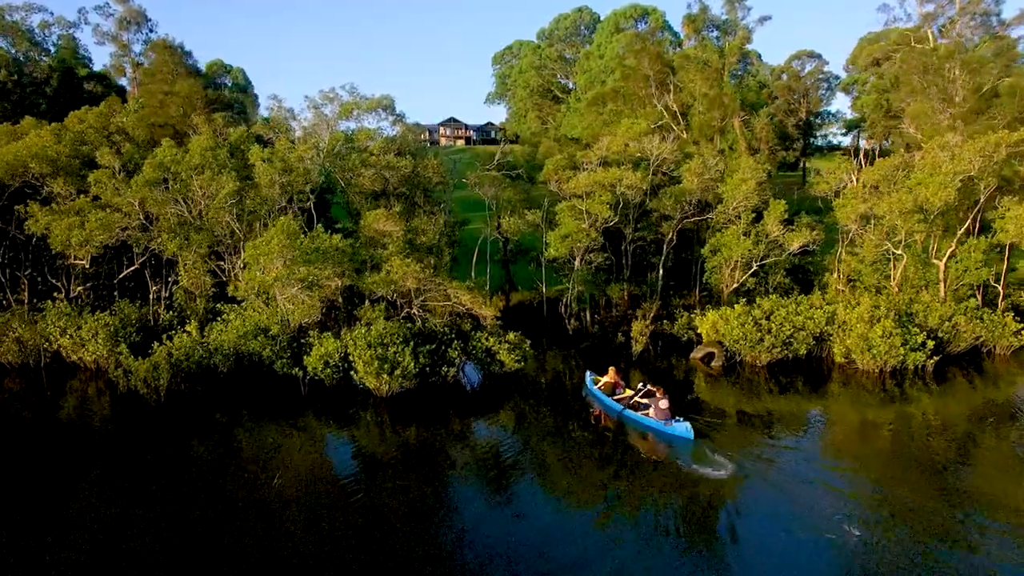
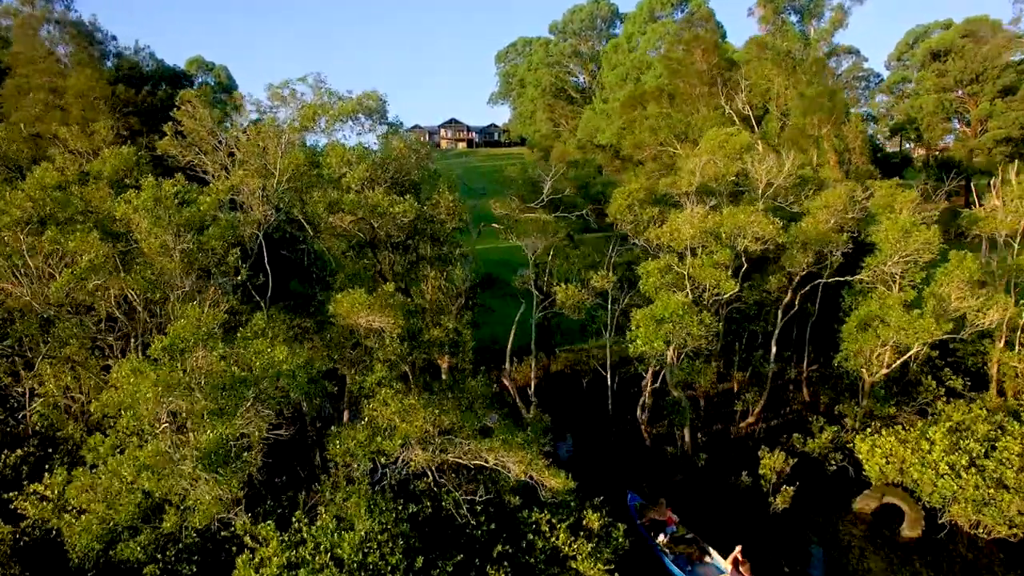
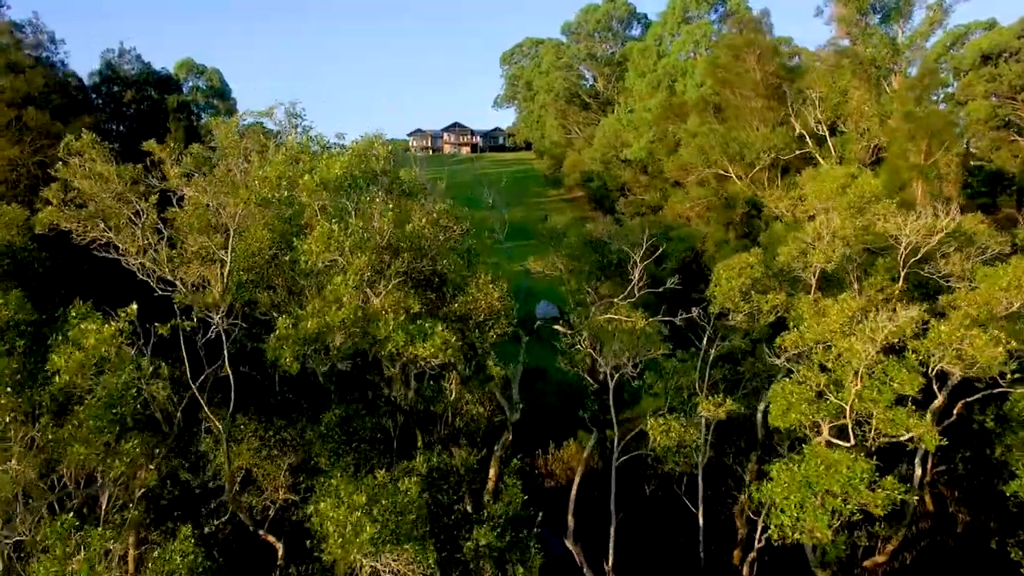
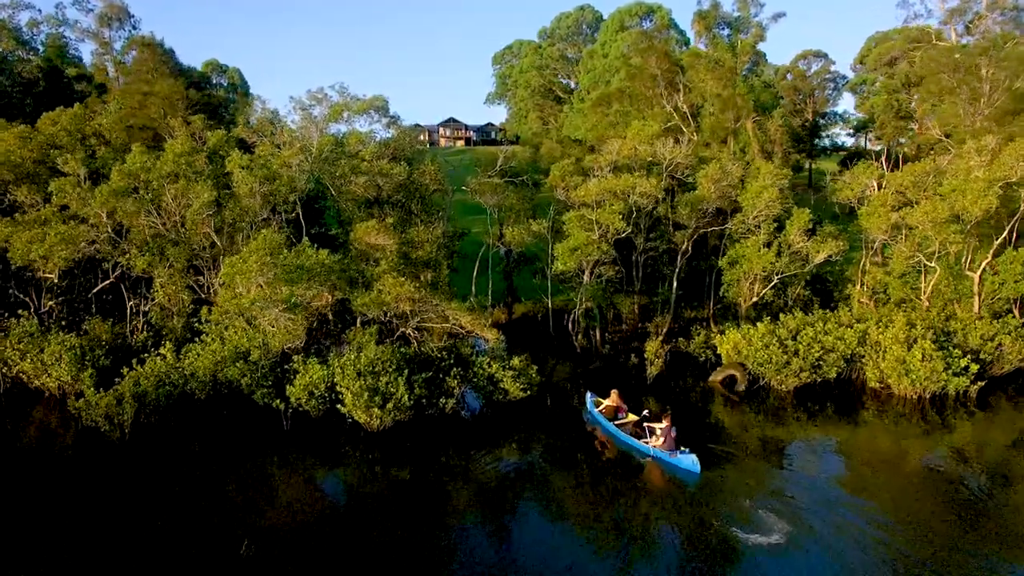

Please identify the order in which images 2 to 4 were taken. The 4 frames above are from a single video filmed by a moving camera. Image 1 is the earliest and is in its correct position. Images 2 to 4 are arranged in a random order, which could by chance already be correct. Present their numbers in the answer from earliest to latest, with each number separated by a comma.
4, 2, 3
